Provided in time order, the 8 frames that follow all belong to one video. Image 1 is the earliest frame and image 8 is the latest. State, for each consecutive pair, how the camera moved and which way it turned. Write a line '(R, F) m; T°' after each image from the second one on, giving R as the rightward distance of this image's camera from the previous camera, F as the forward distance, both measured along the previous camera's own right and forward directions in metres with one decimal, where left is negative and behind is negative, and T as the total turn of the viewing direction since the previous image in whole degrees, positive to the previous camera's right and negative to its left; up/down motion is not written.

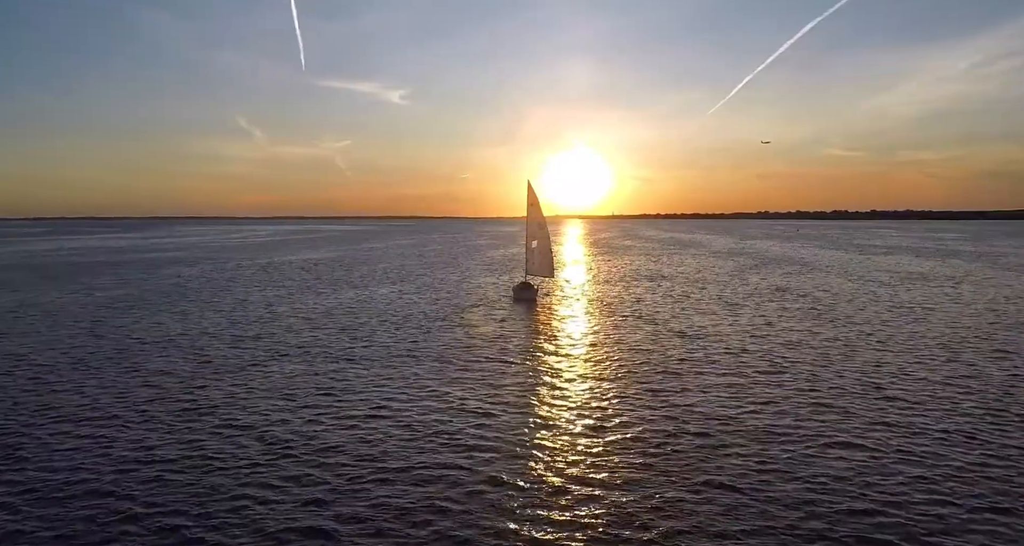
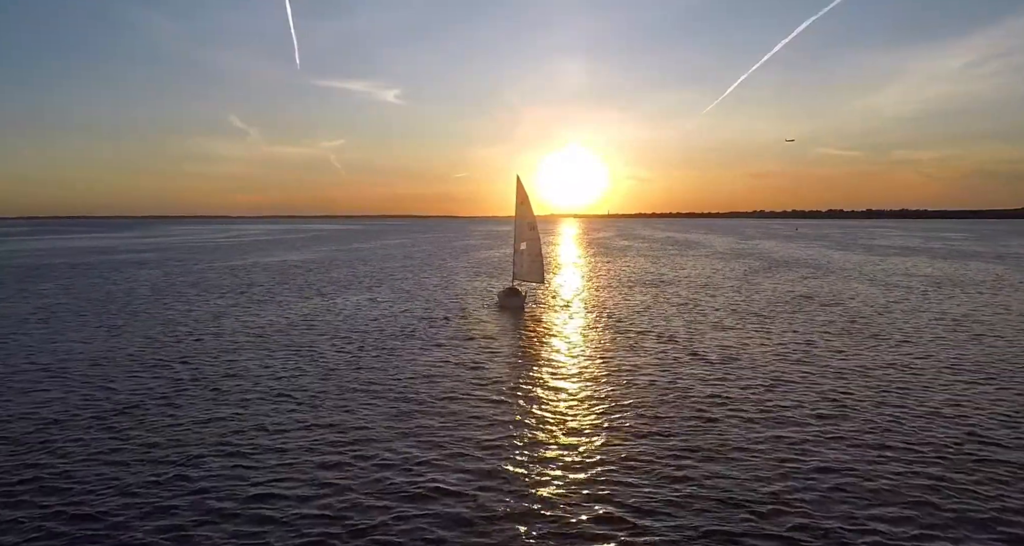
(+0.7, +5.7) m; 0°
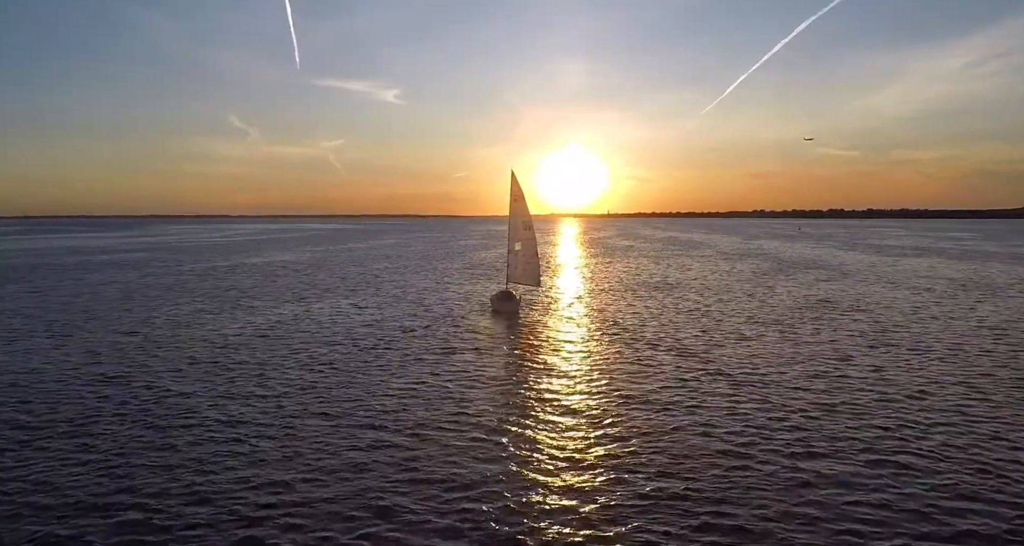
(+0.4, +3.7) m; 0°
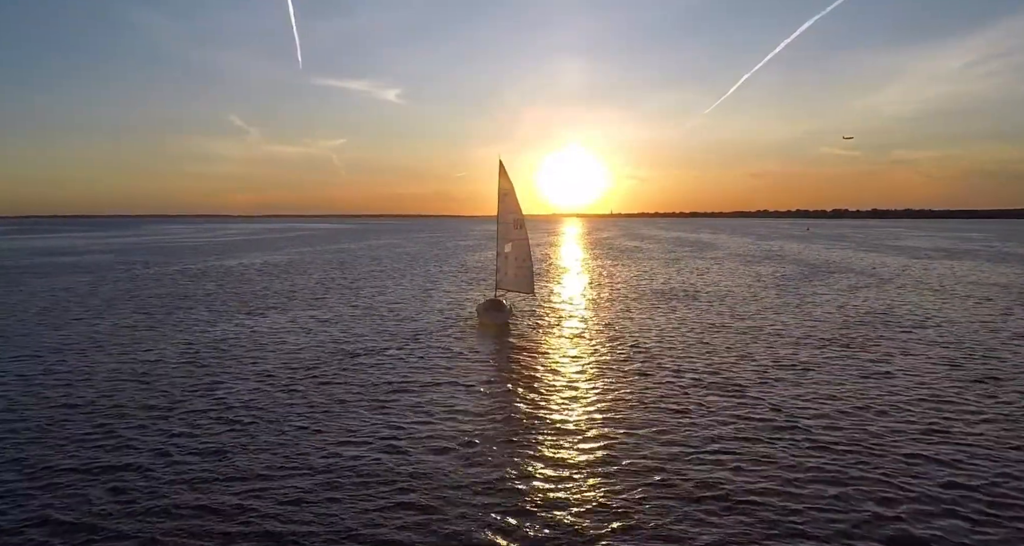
(+0.6, +6.8) m; 0°
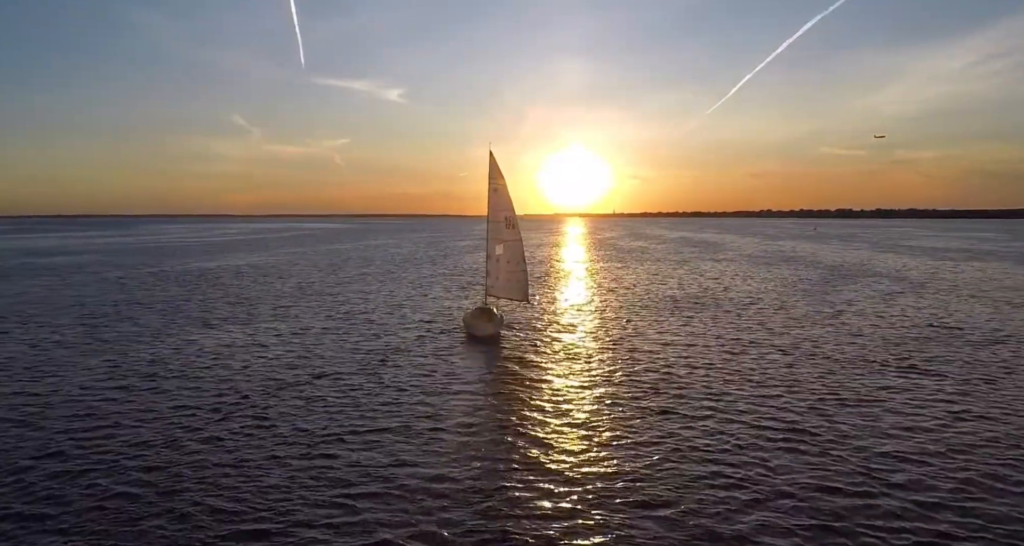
(+0.5, +4.7) m; 0°
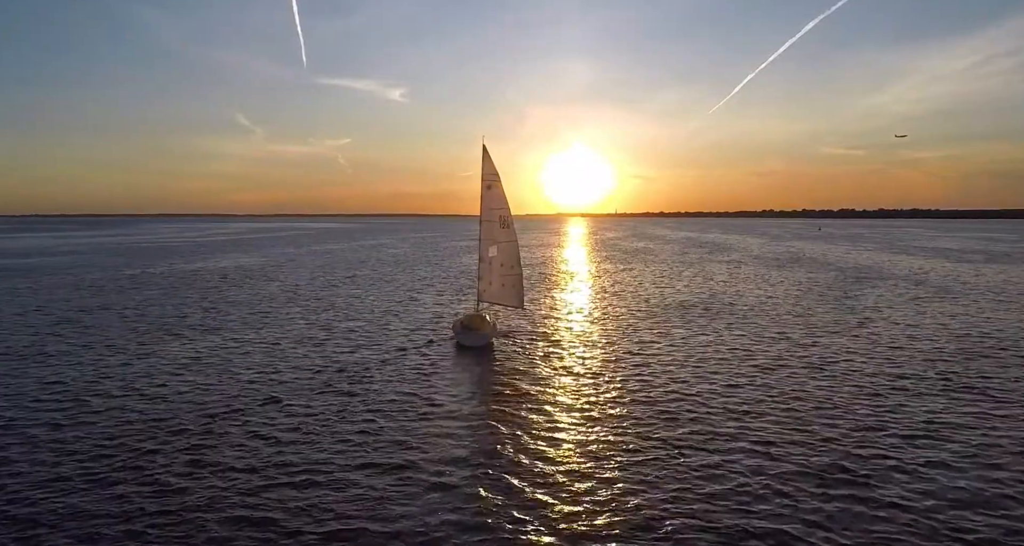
(+0.3, +2.9) m; 0°
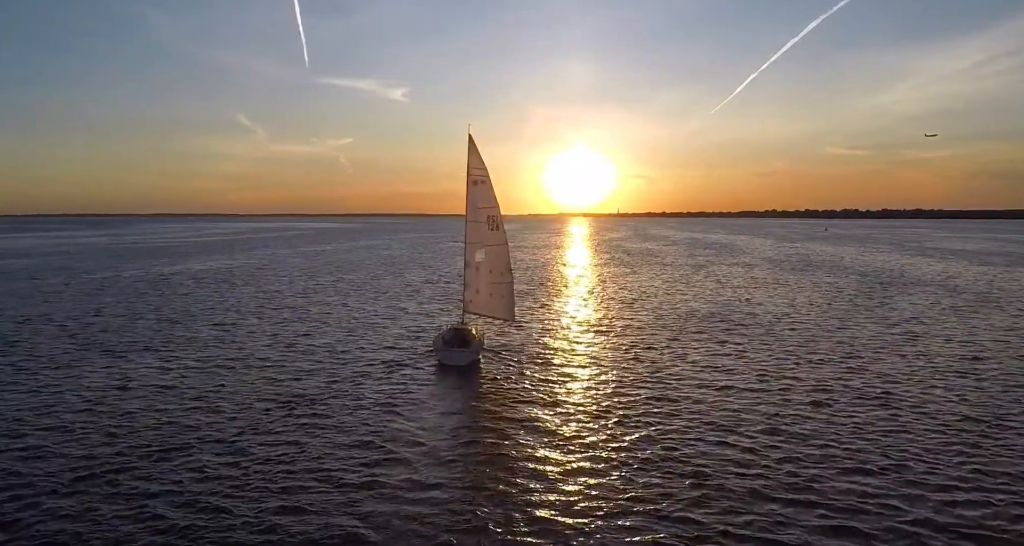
(+0.4, +3.9) m; 0°
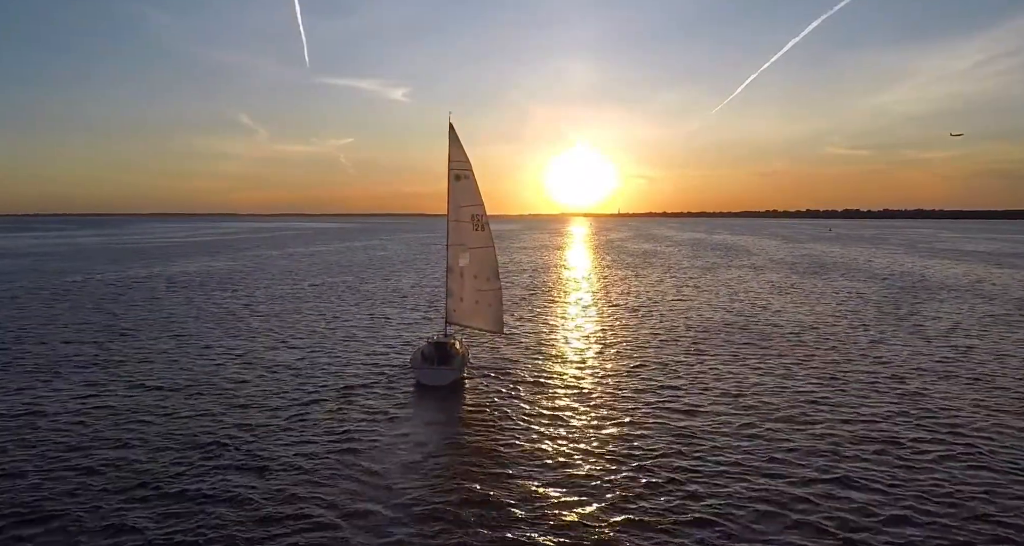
(+0.4, +3.4) m; 0°
